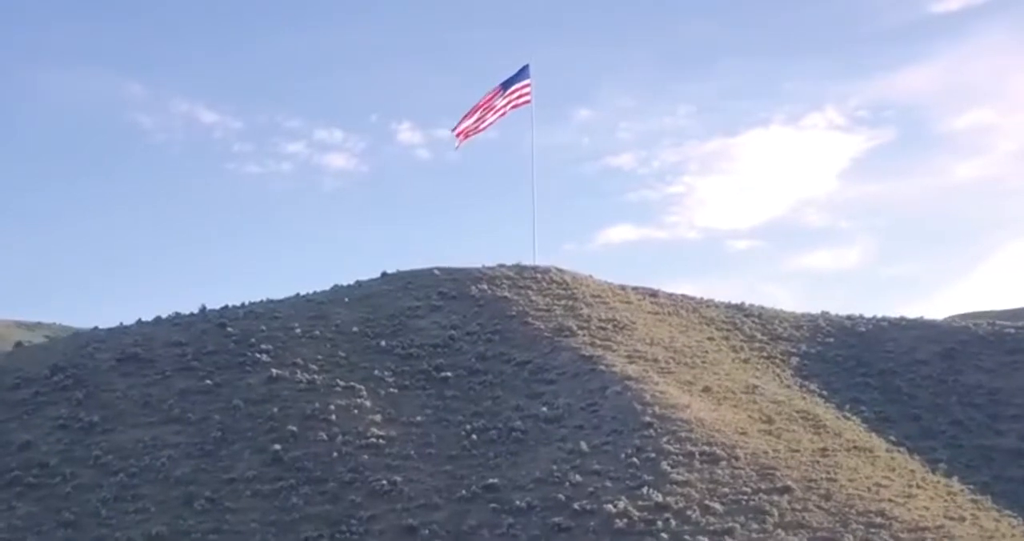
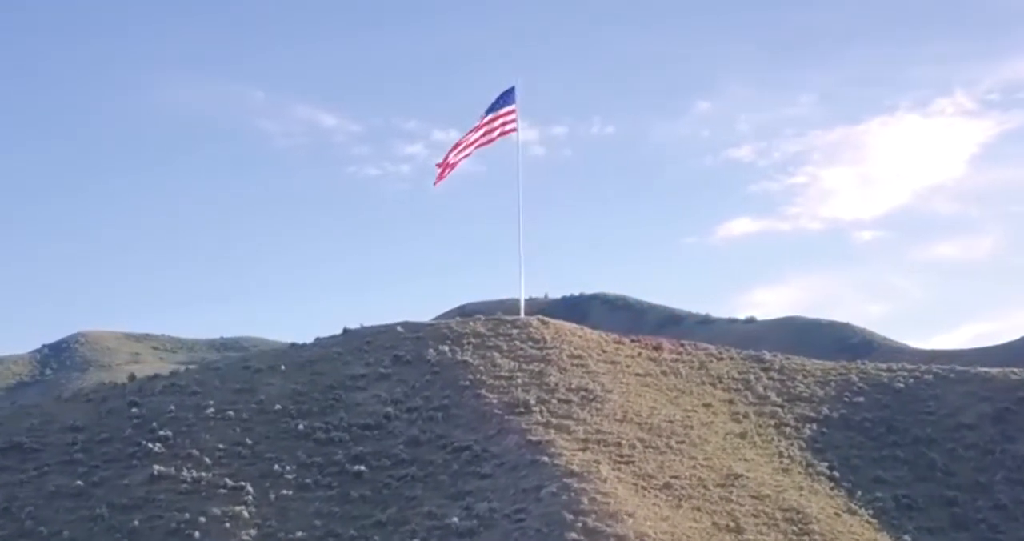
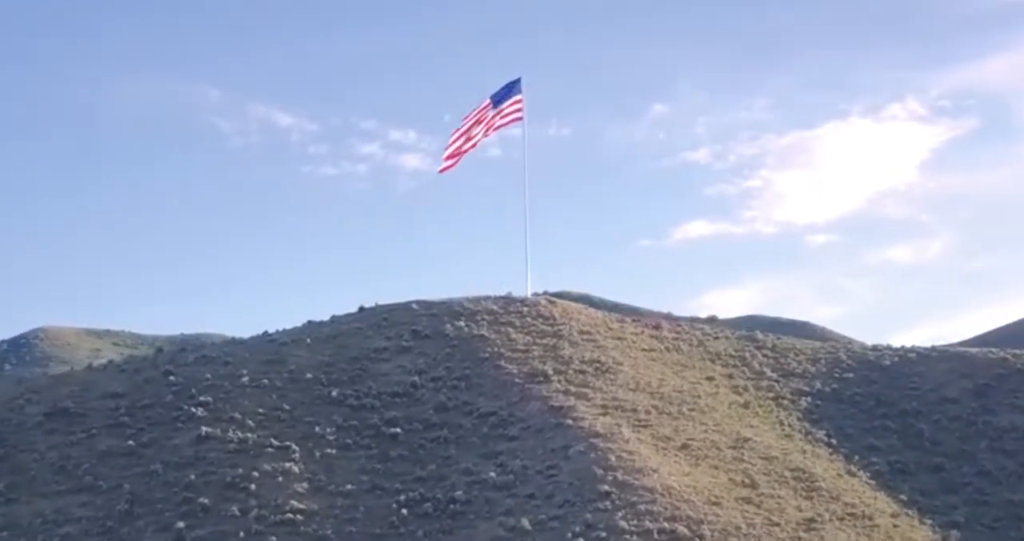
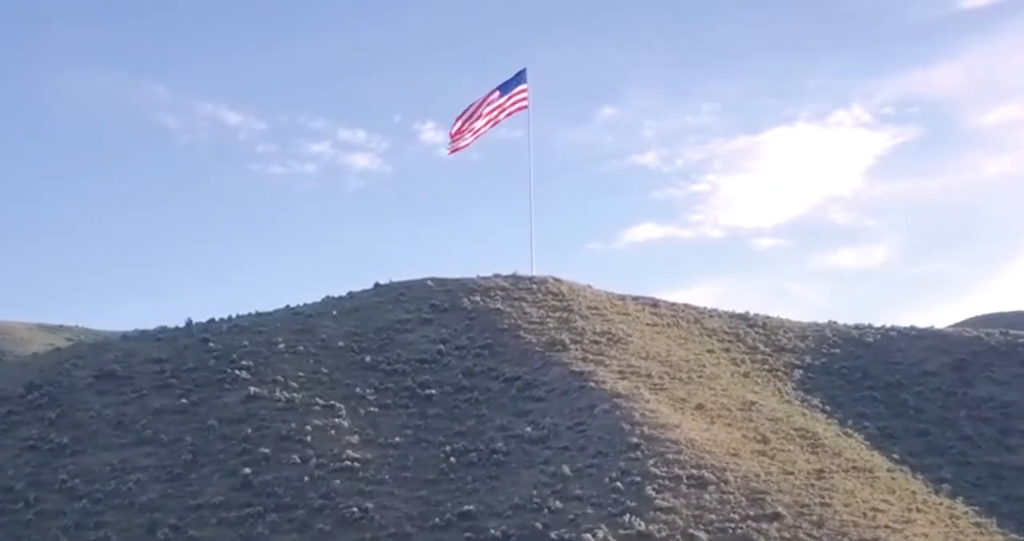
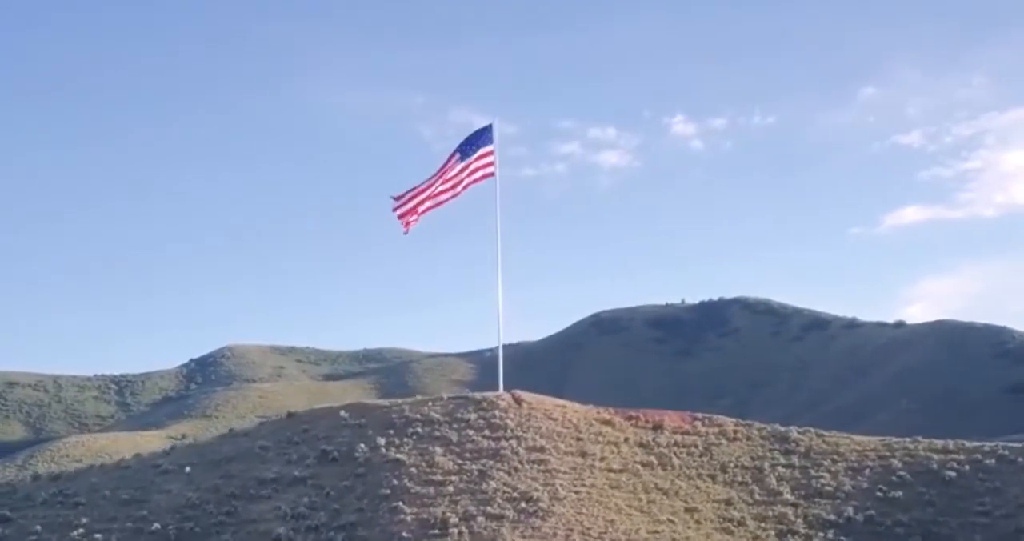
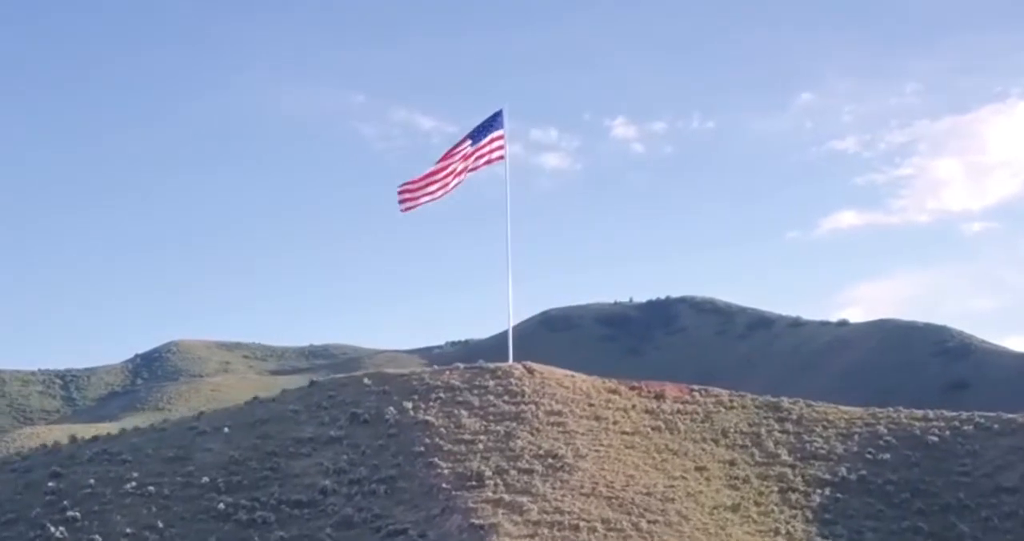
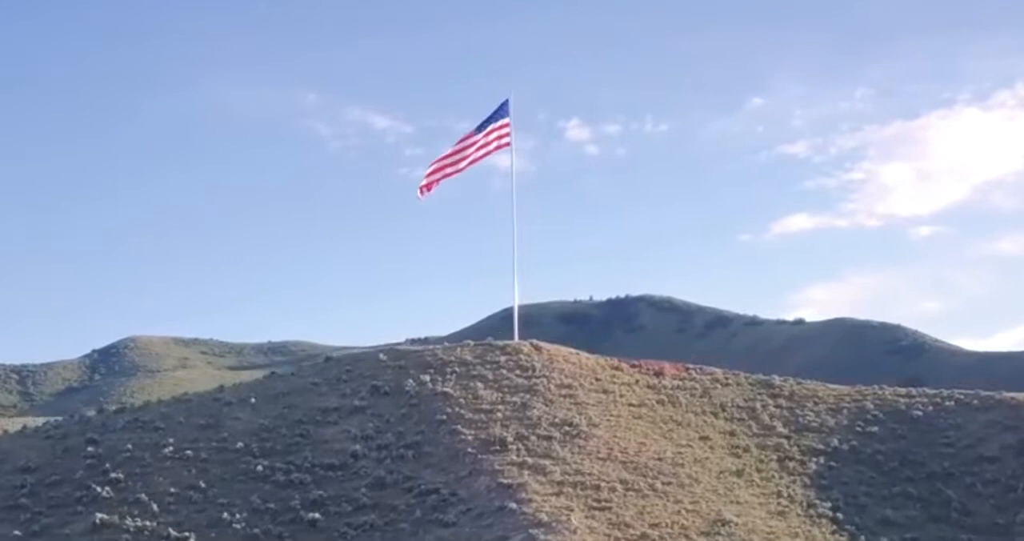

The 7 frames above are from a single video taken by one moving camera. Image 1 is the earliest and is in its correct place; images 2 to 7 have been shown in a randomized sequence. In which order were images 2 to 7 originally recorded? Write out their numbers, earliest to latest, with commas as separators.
4, 3, 2, 7, 6, 5
